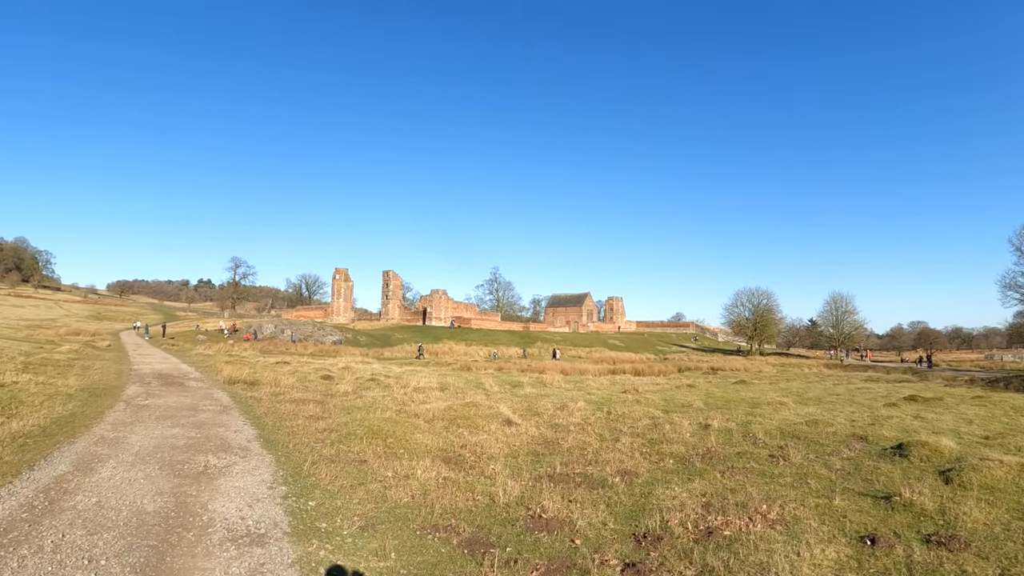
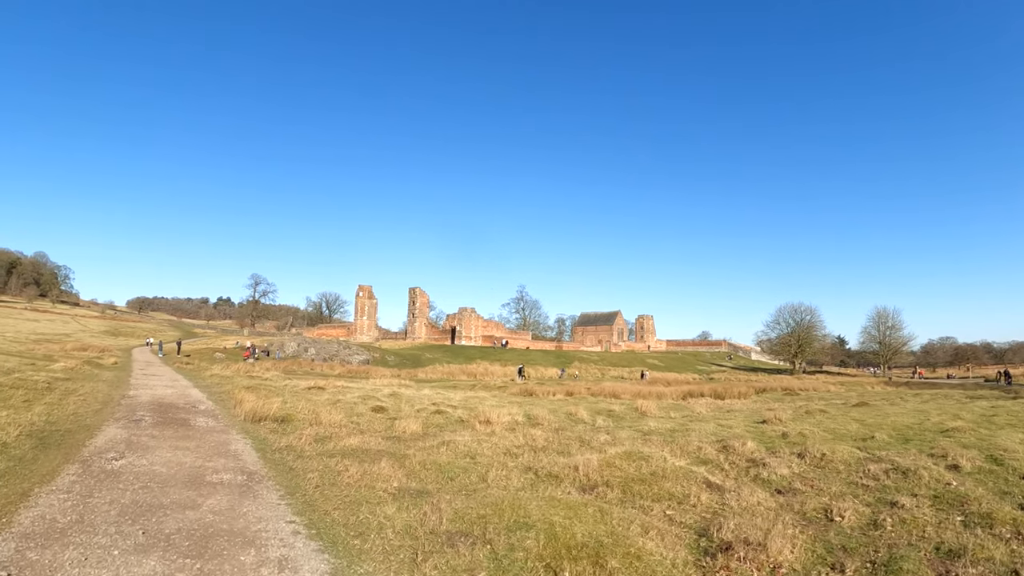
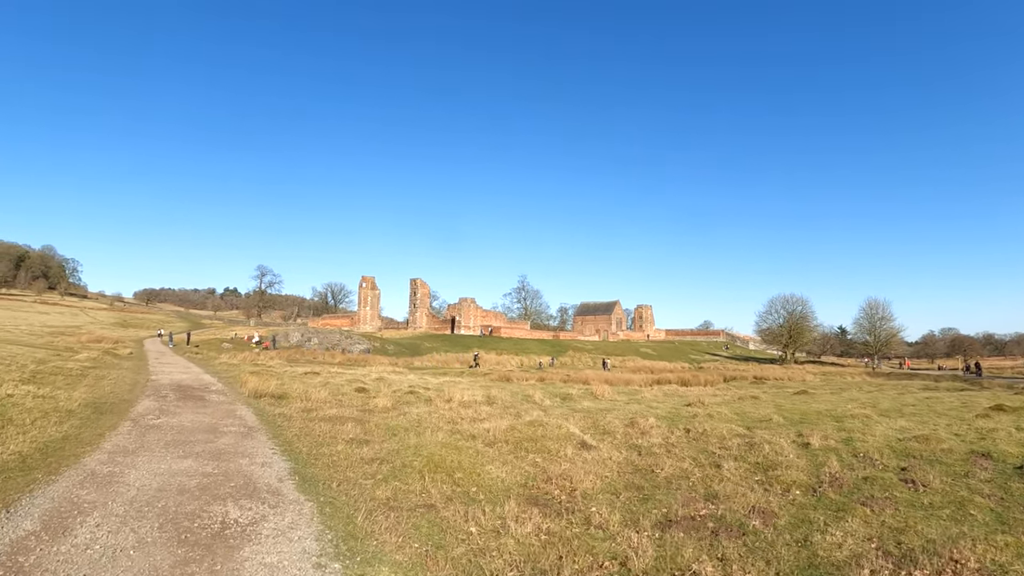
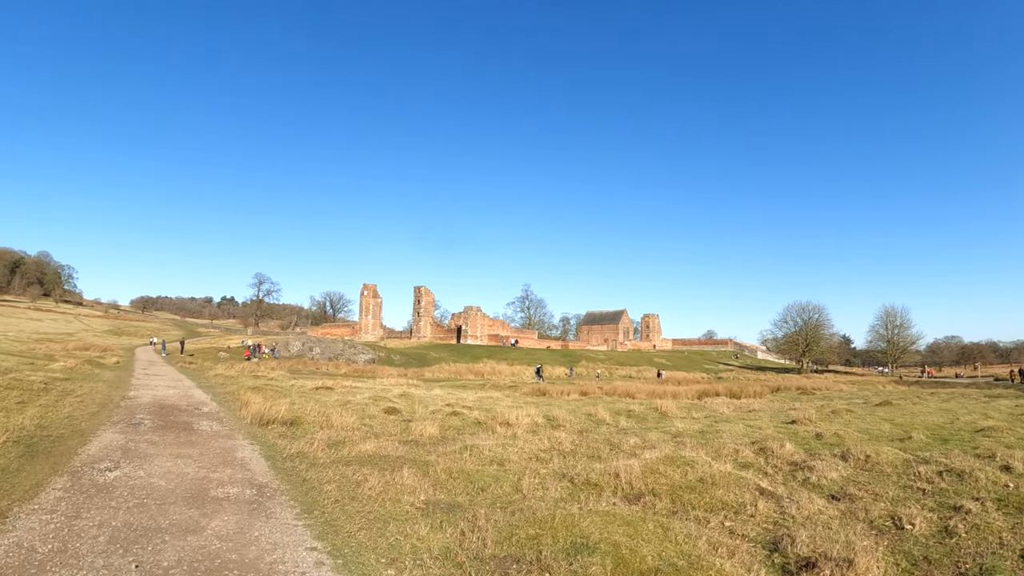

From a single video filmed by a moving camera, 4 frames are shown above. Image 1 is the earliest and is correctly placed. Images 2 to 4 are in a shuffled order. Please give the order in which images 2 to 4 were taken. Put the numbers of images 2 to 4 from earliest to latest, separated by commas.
3, 2, 4
